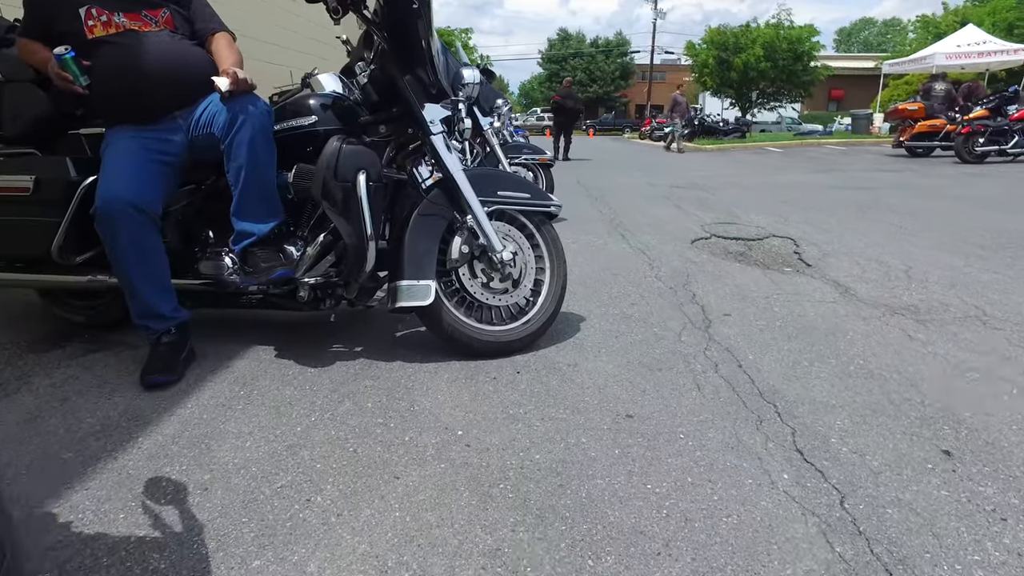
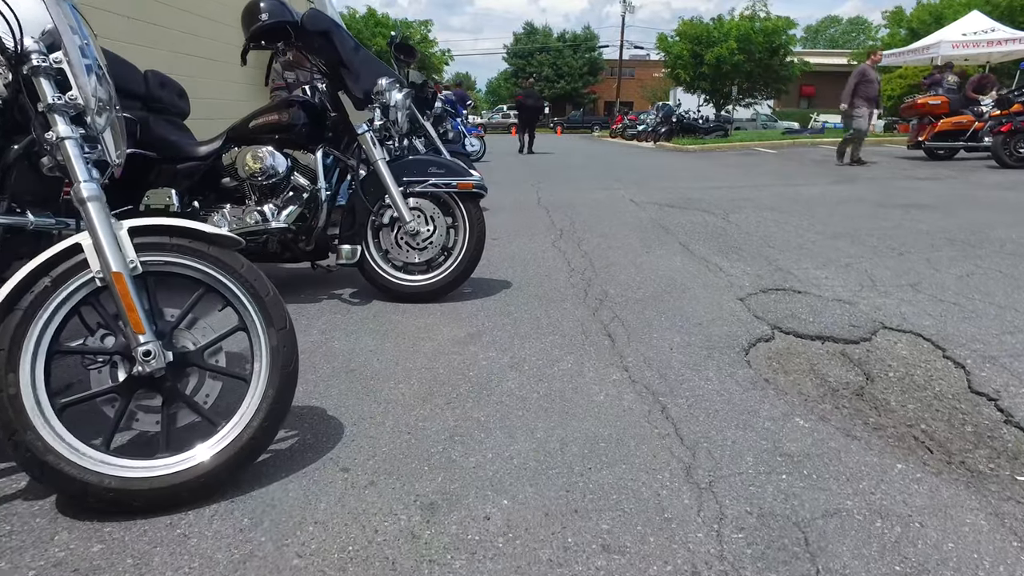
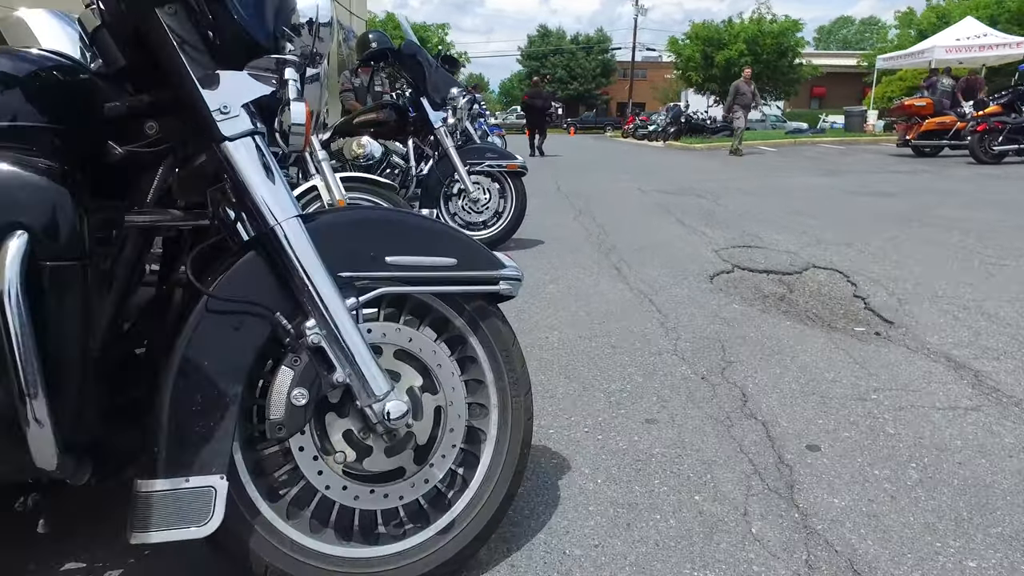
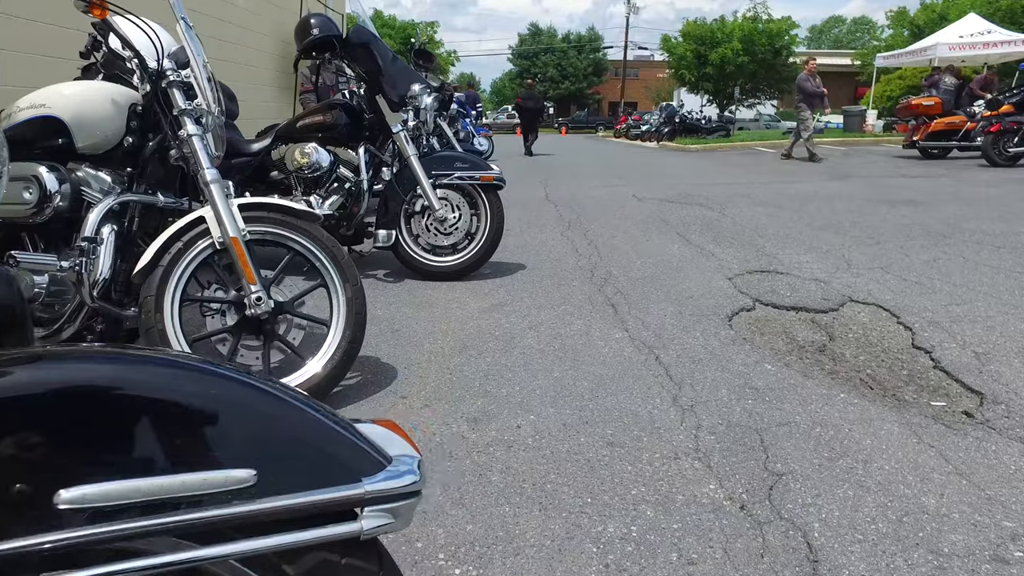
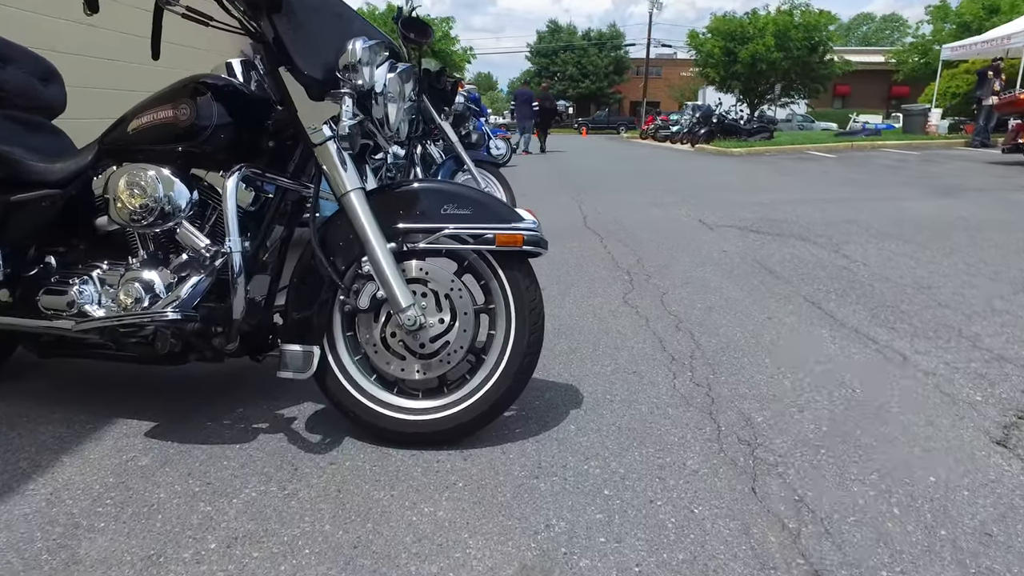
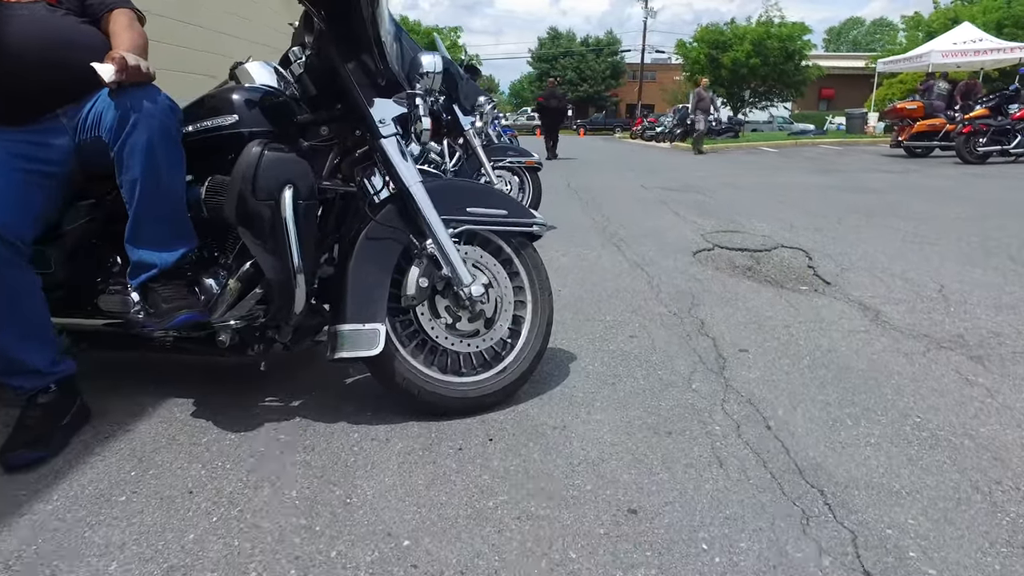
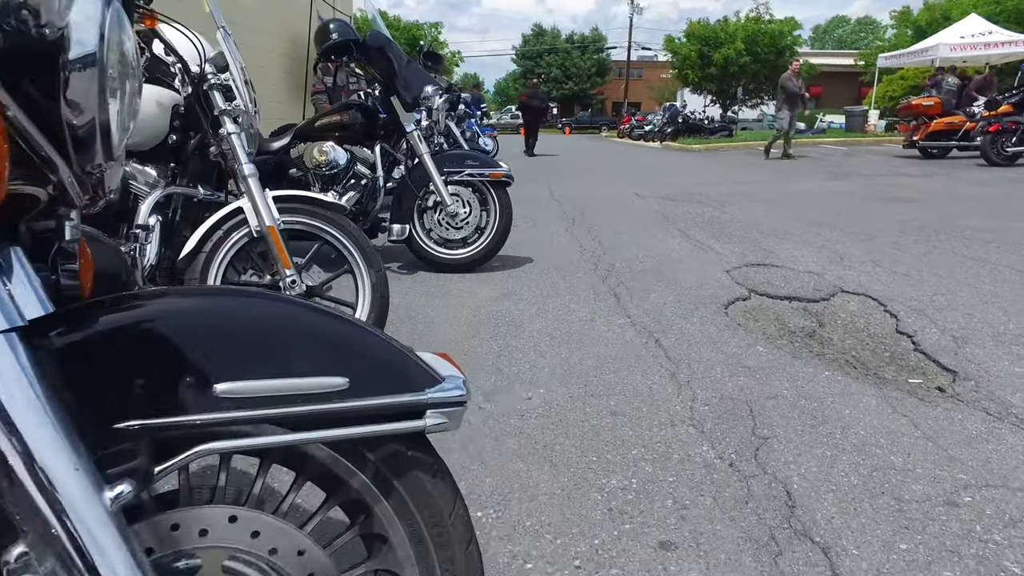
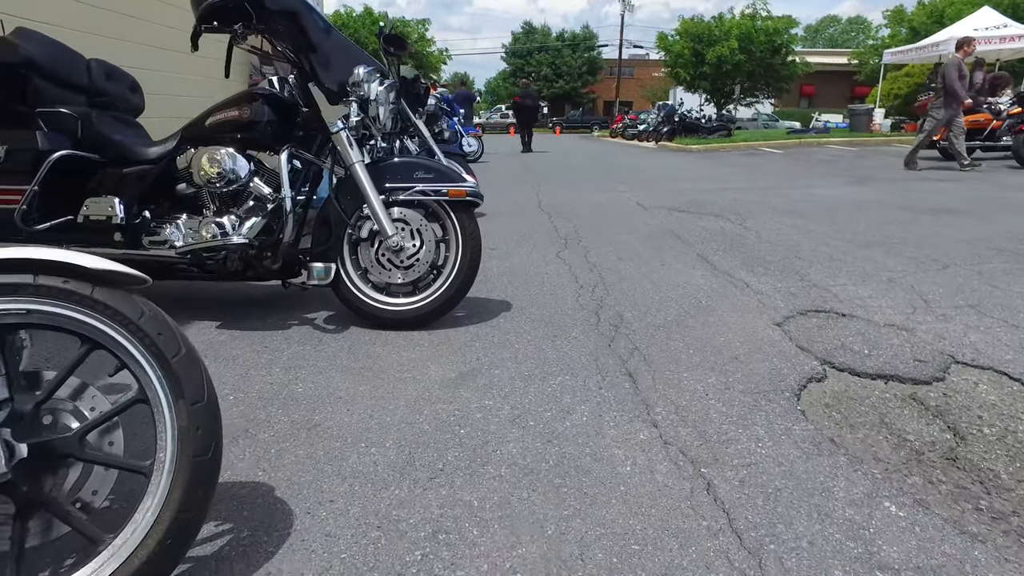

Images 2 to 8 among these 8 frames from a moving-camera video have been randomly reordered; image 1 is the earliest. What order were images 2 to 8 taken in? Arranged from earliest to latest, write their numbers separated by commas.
6, 3, 7, 4, 2, 8, 5
